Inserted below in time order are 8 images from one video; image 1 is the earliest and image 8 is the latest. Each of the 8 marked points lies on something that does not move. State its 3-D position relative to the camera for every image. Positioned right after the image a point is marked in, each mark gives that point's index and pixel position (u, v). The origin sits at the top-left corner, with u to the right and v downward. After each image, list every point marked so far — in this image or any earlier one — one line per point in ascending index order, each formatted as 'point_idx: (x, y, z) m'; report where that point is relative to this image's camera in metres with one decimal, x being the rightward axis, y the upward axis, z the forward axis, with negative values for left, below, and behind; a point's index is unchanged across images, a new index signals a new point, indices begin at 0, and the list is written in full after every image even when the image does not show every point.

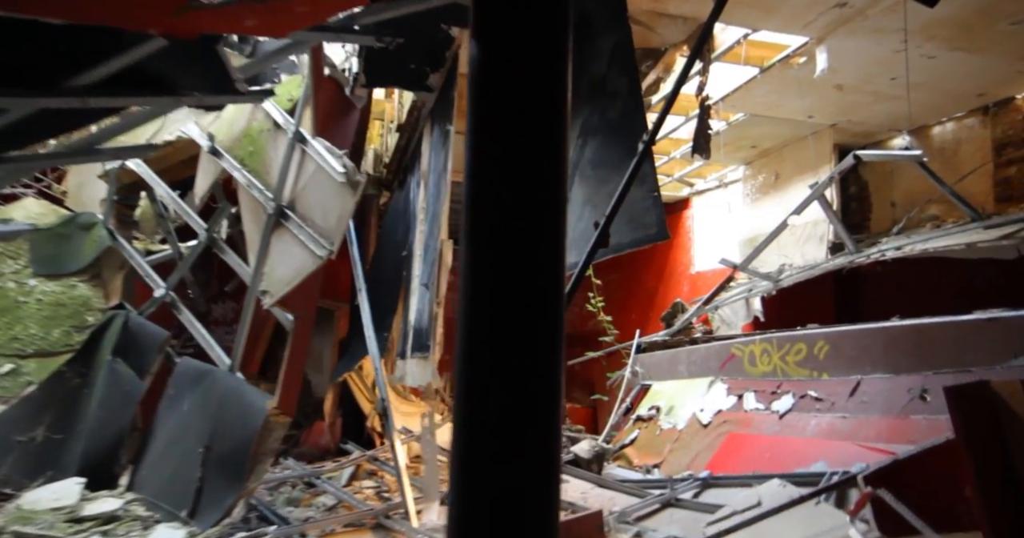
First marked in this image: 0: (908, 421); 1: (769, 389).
0: (+1.6, -0.6, +2.7) m
1: (+1.3, -0.6, +3.6) m
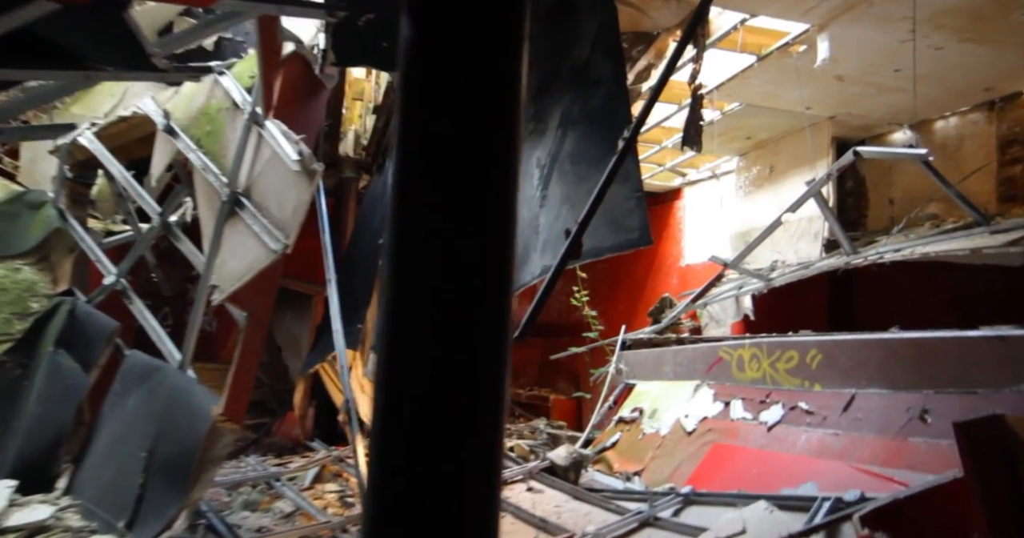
0: (+1.5, -0.6, +2.5) m
1: (+1.2, -0.6, +3.4) m
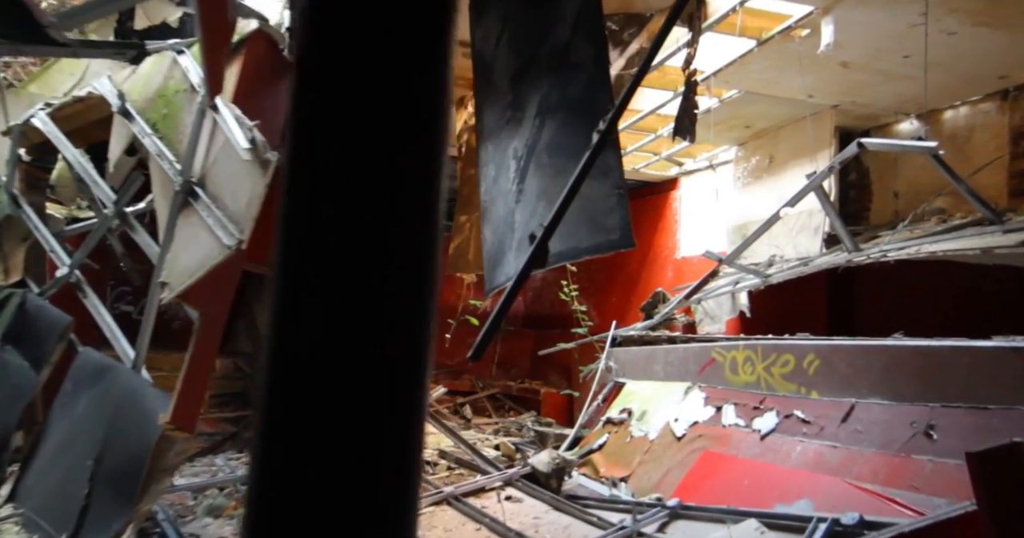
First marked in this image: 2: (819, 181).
0: (+1.4, -0.7, +2.4) m
1: (+1.1, -0.6, +3.2) m
2: (+1.6, +0.5, +3.7) m
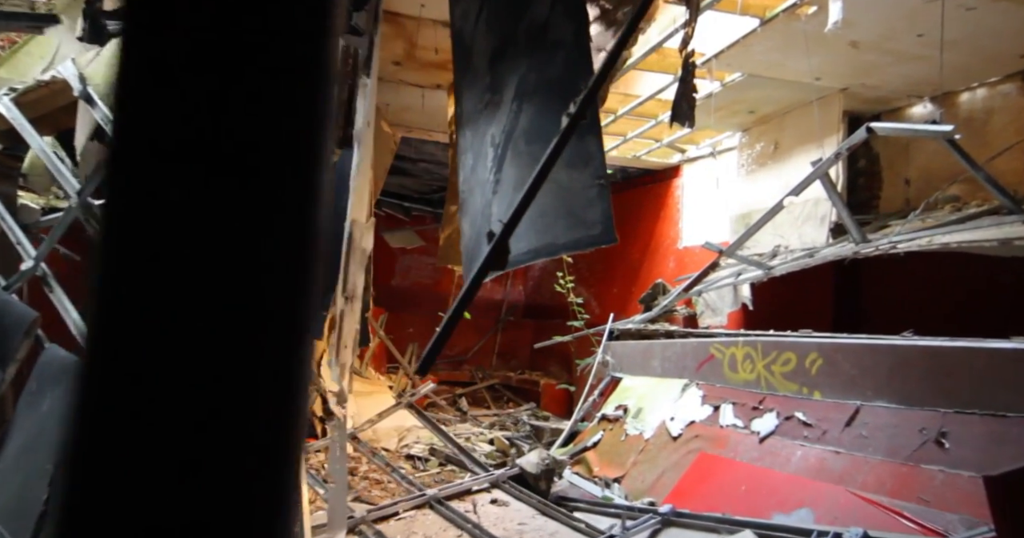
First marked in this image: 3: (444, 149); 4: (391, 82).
0: (+1.3, -0.6, +2.2) m
1: (+1.1, -0.6, +3.1) m
2: (+1.6, +0.5, +3.5) m
3: (-0.6, +1.1, +6.4) m
4: (-0.8, +1.3, +4.7) m
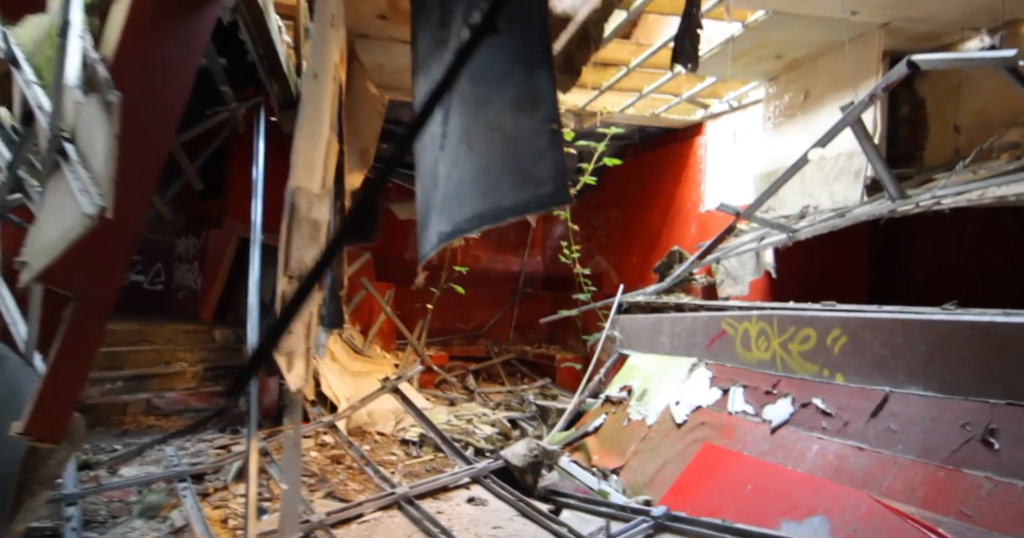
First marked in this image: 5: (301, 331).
0: (+1.2, -0.5, +1.8) m
1: (+1.0, -0.5, +2.7) m
2: (+1.5, +0.7, +3.0) m
3: (-0.6, +1.4, +6.0) m
4: (-0.8, +1.5, +4.3) m
5: (-0.7, -0.2, +2.3) m
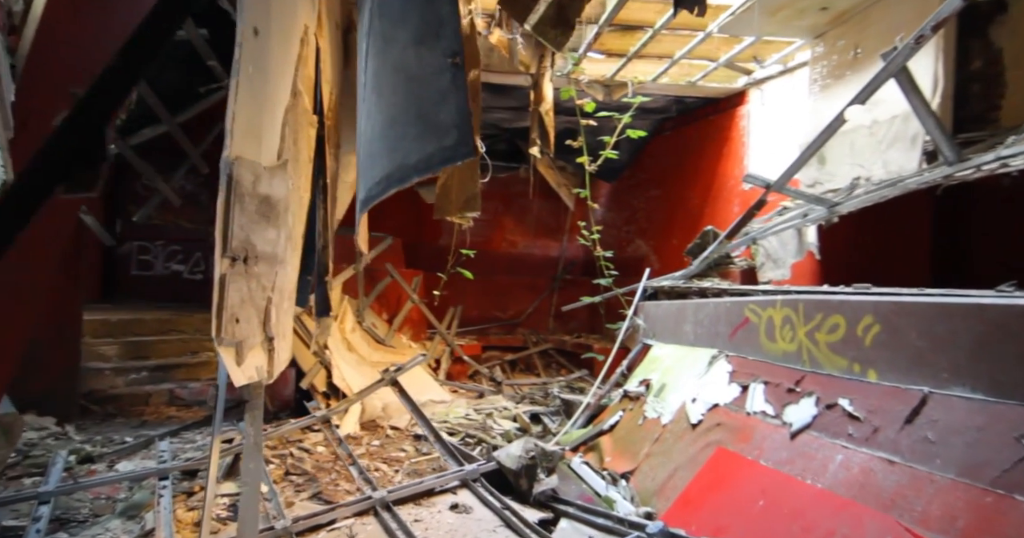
0: (+1.0, -0.5, +1.4) m
1: (+0.9, -0.4, +2.3) m
2: (+1.5, +0.8, +2.6) m
3: (-0.3, +1.5, +5.7) m
4: (-0.8, +1.5, +4.0) m
5: (-0.8, -0.2, +2.1) m
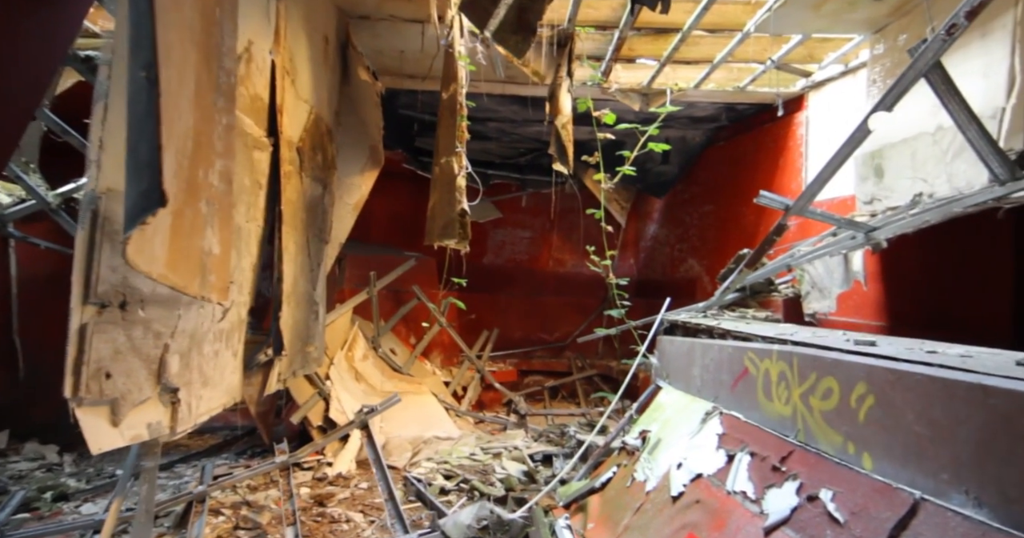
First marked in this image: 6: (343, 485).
0: (+0.7, -0.6, +0.9) m
1: (+0.7, -0.5, +1.9) m
2: (+1.3, +0.6, +2.1) m
3: (-0.1, +1.3, +5.4) m
4: (-0.7, +1.4, +3.8) m
5: (-1.0, -0.3, +1.9) m
6: (-0.9, -1.1, +3.5) m
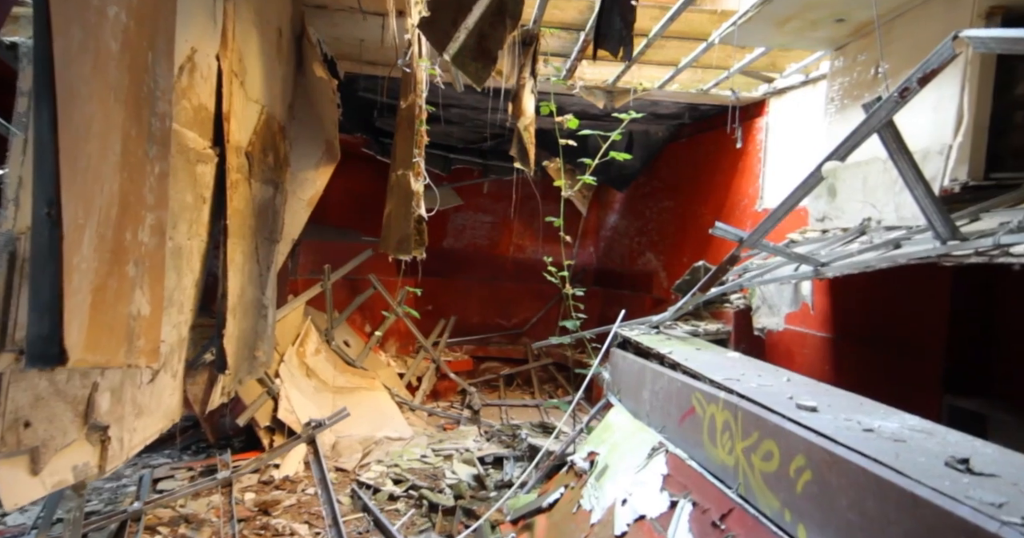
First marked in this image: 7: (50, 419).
0: (+0.6, -0.8, +1.0) m
1: (+0.5, -0.7, +1.9) m
2: (+1.1, +0.5, +2.1) m
3: (-0.4, +1.4, +5.3) m
4: (-0.9, +1.4, +3.7) m
5: (-1.2, -0.4, +1.8) m
6: (-1.1, -1.1, +3.5) m
7: (-1.2, -0.4, +1.8) m
